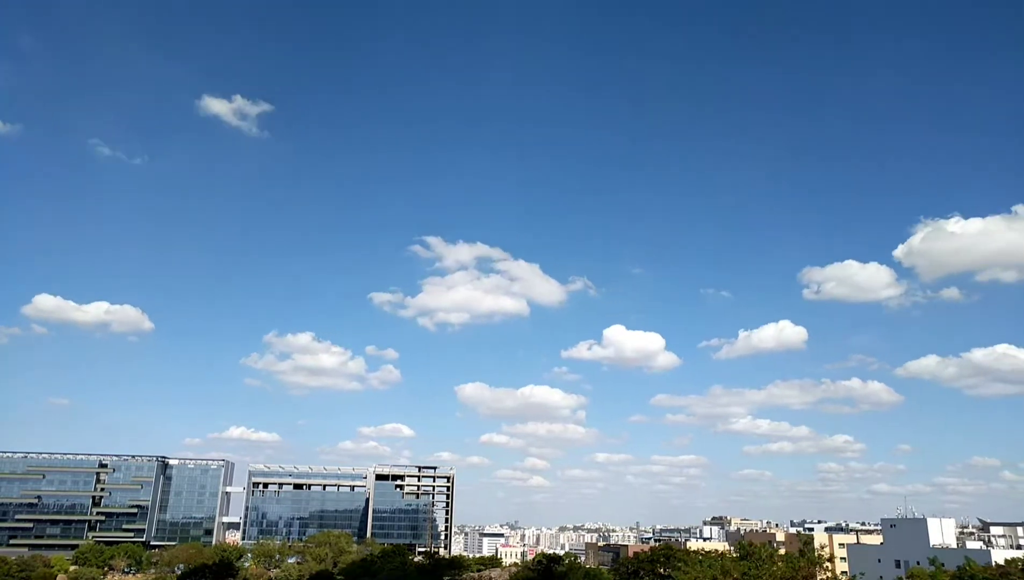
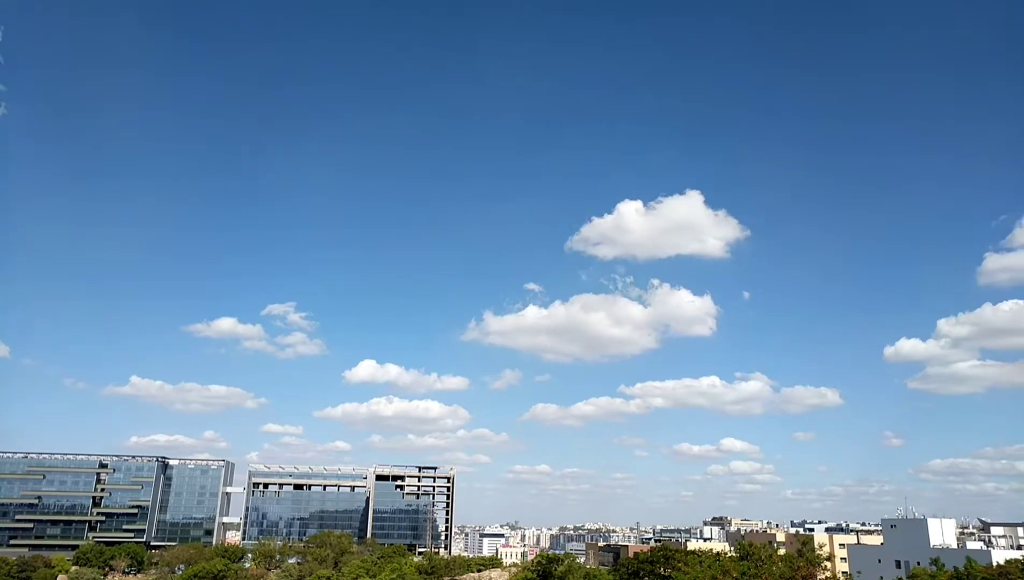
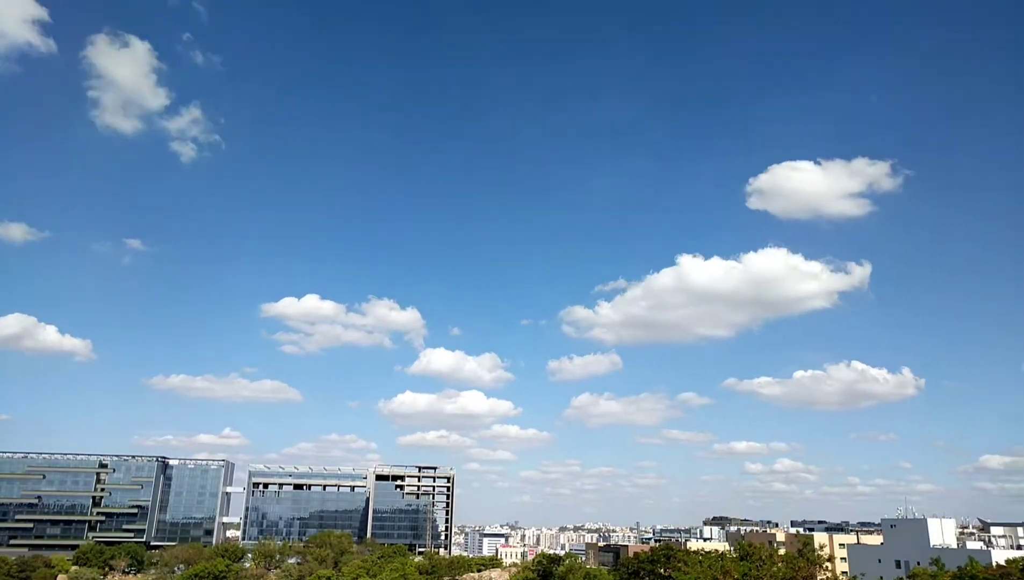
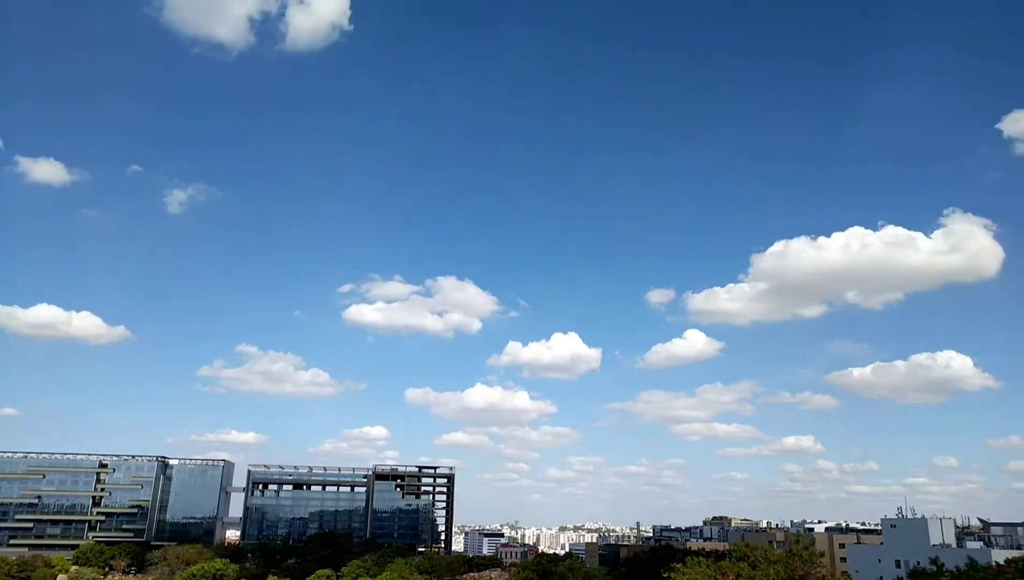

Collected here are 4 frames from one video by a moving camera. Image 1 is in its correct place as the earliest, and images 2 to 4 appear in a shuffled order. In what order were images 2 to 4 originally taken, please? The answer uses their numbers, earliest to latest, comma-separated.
4, 3, 2
